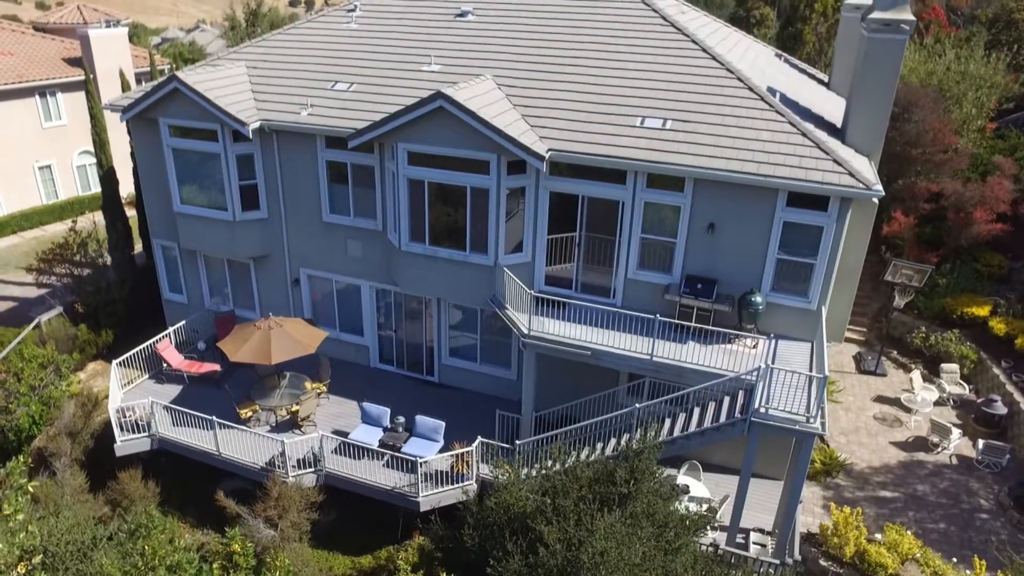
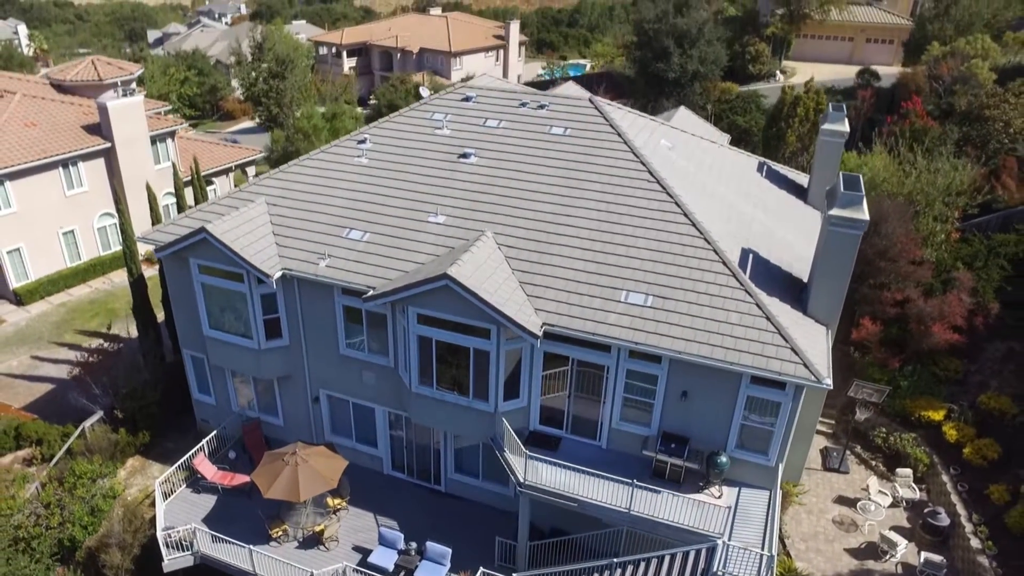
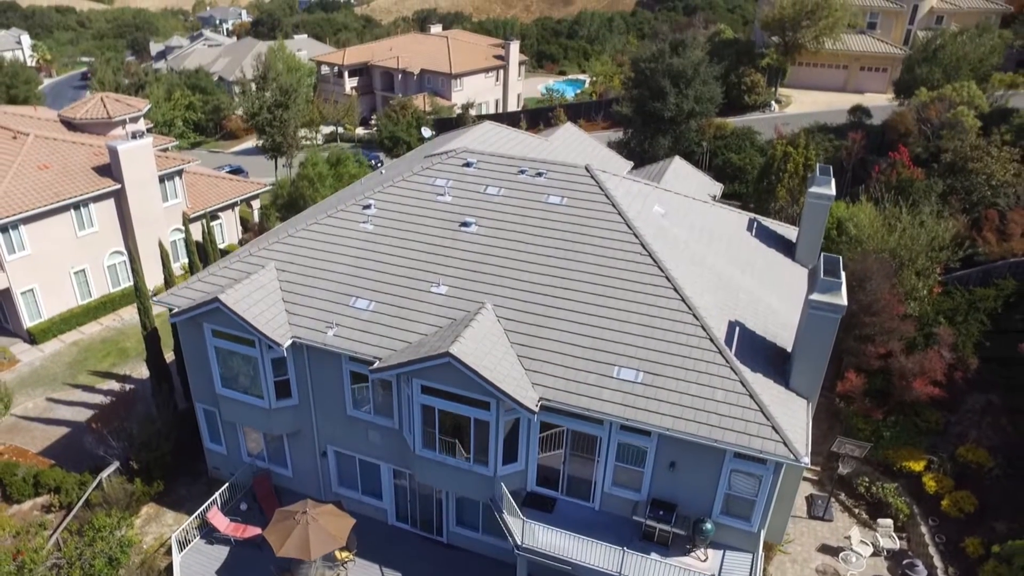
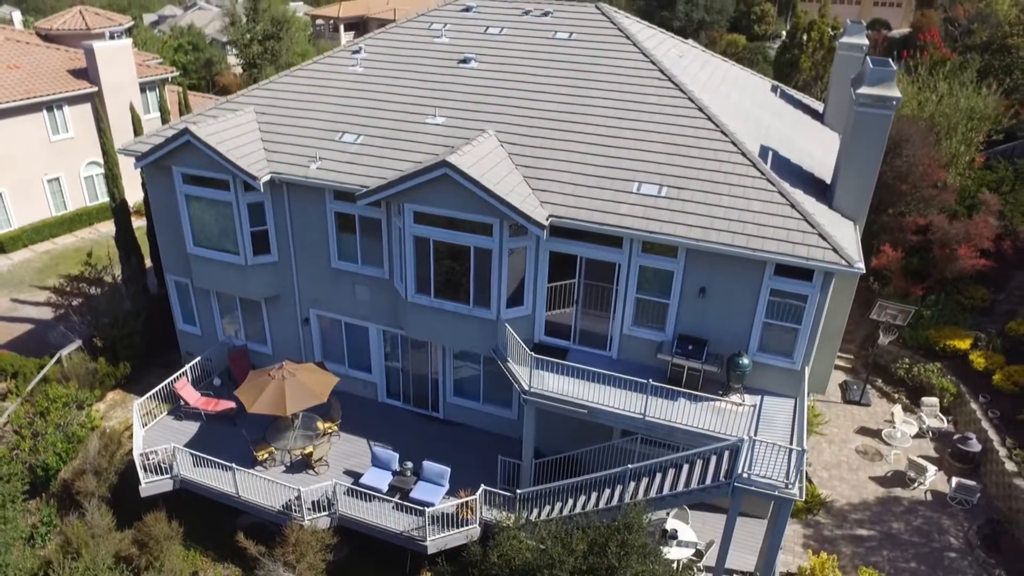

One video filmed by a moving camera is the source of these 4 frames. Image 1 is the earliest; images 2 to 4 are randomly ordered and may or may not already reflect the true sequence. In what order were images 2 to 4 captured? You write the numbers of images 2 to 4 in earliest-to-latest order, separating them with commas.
4, 2, 3
